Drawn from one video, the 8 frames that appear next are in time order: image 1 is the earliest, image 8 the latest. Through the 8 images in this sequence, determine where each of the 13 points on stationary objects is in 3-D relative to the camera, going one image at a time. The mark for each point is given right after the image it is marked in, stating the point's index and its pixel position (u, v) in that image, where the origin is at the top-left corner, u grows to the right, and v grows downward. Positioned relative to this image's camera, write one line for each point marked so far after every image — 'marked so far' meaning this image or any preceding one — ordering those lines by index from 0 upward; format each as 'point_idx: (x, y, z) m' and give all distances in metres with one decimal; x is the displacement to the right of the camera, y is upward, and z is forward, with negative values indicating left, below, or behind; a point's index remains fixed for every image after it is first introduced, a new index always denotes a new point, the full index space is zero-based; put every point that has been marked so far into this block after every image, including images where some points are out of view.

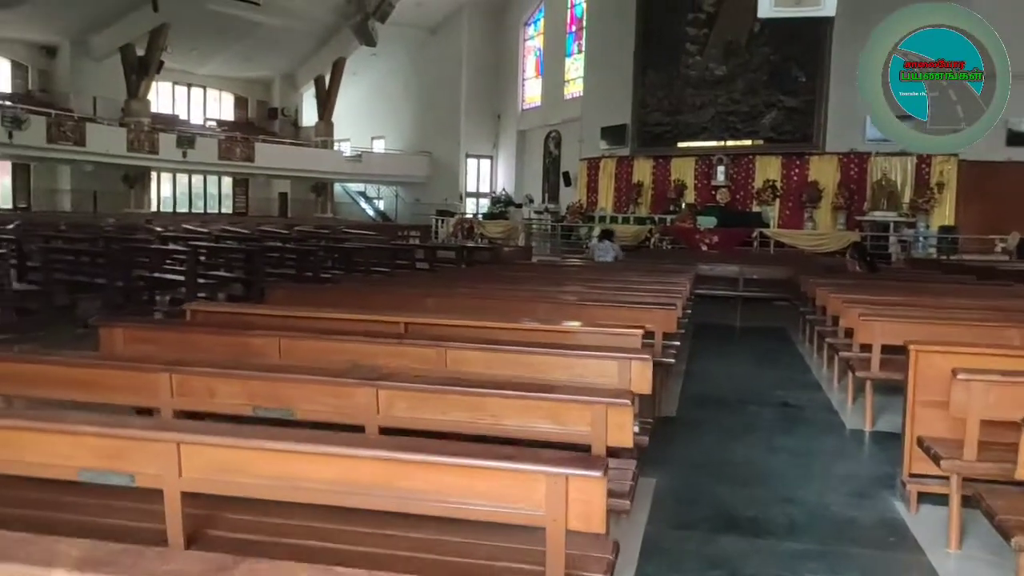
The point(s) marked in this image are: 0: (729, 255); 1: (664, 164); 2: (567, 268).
0: (+2.4, +0.3, +10.0) m
1: (+2.9, +2.3, +16.9) m
2: (+0.4, +0.2, +7.2) m
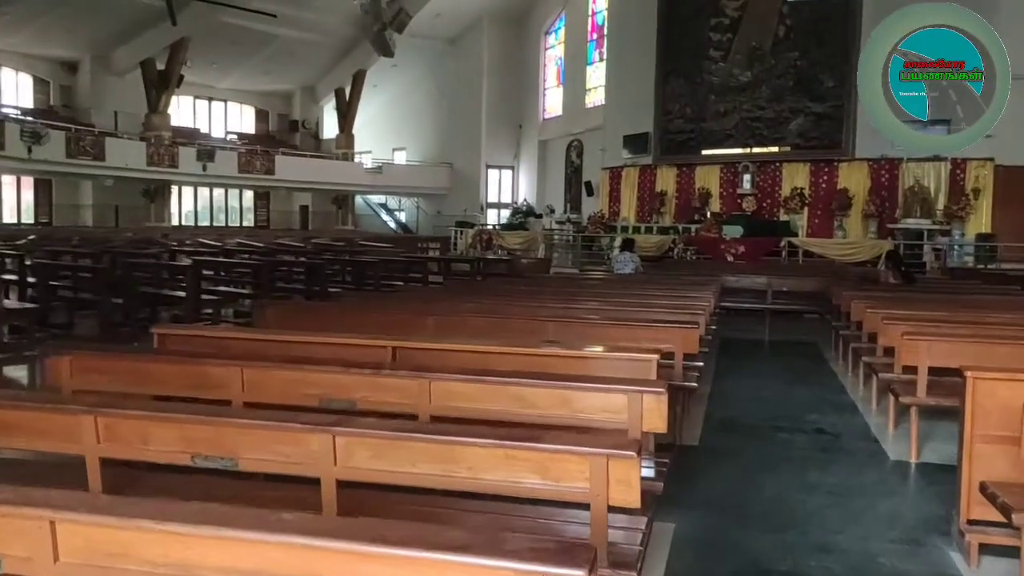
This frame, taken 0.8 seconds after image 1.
0: (+2.6, +0.2, +9.6) m
1: (+3.2, +2.1, +16.5) m
2: (+0.5, +0.1, +6.8) m
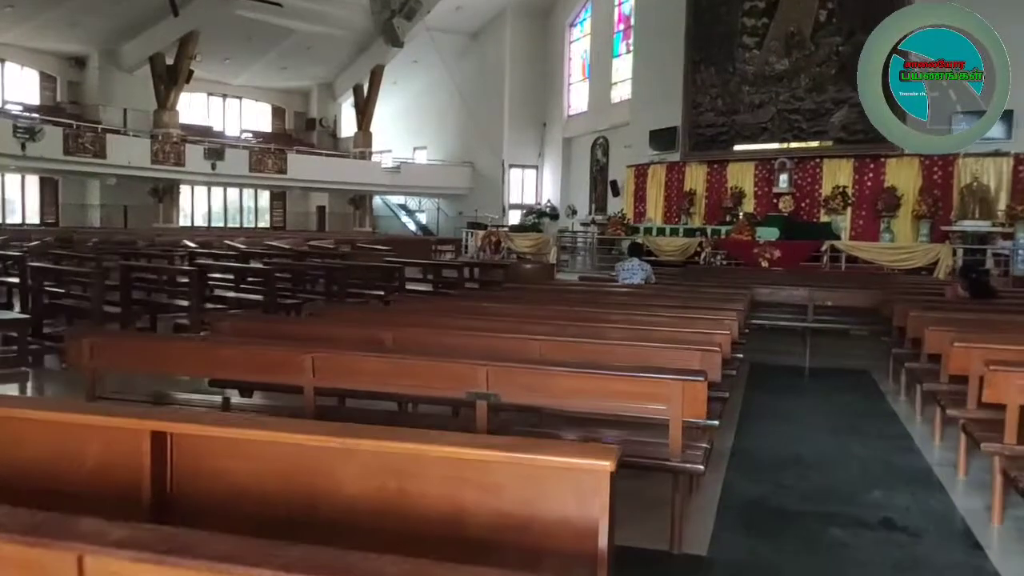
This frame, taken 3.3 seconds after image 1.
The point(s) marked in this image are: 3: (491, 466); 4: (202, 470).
0: (+2.5, +0.1, +8.2) m
1: (+3.5, +2.0, +15.1) m
2: (+0.4, 0.0, +5.5) m
3: (0.0, -0.3, +1.5) m
4: (-0.6, -0.4, +1.8) m
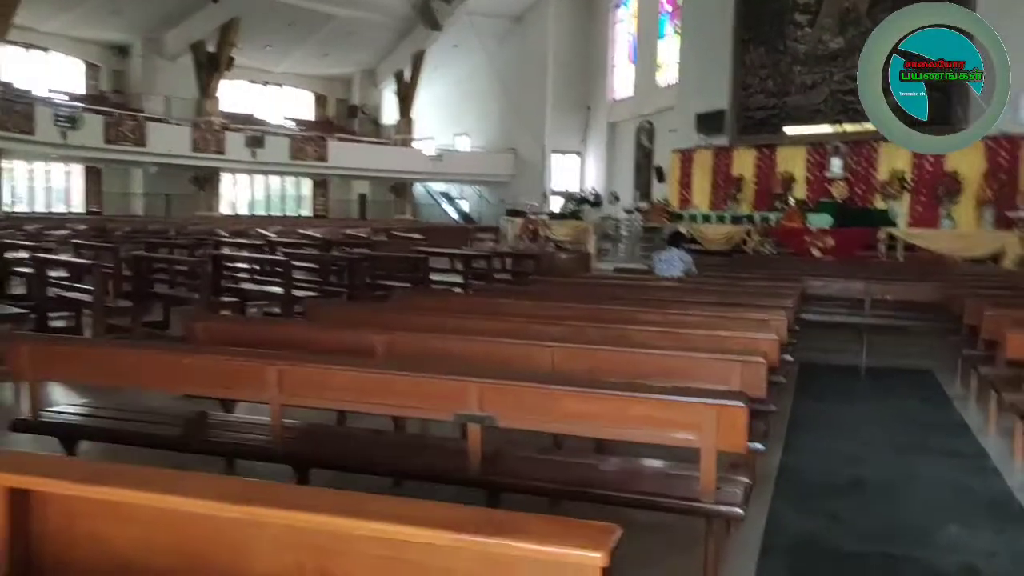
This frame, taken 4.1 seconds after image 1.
0: (+2.8, +0.2, +7.6) m
1: (+4.1, +2.1, +14.5) m
2: (+0.6, 0.0, +5.1) m
3: (-0.1, -0.3, +1.1) m
4: (-0.7, -0.4, +1.4) m
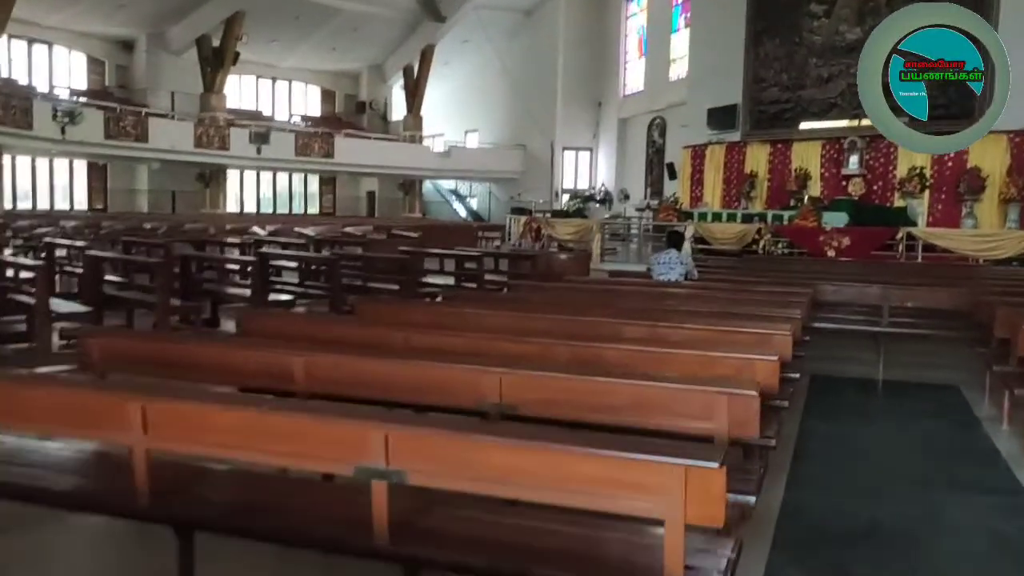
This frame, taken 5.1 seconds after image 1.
0: (+2.7, +0.2, +7.1) m
1: (+4.1, +2.1, +13.9) m
2: (+0.5, 0.0, +4.6) m
3: (-0.3, -0.4, +0.7) m
4: (-0.8, -0.4, +0.9) m
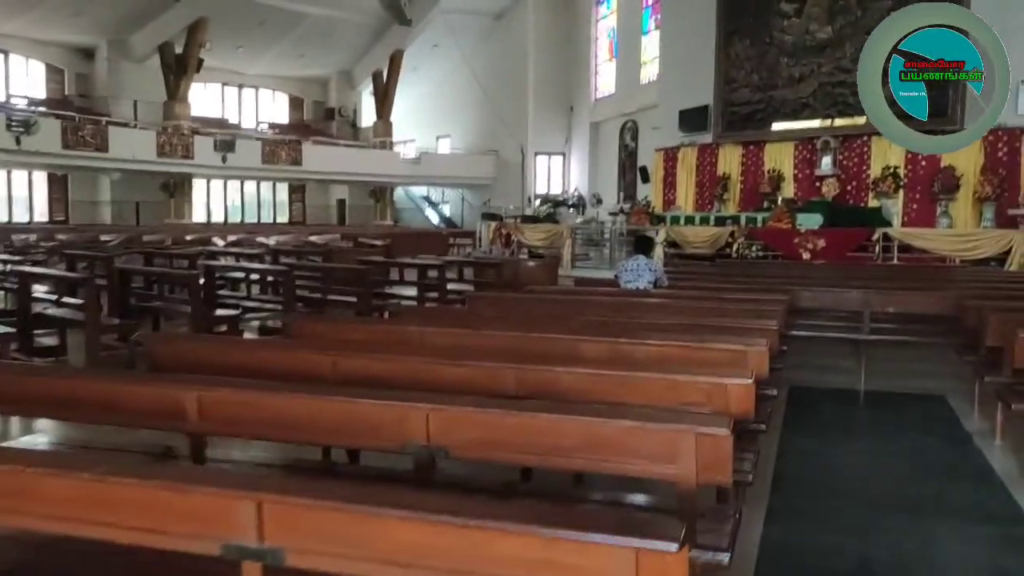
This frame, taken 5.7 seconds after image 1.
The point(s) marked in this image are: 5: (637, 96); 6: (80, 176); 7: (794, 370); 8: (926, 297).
0: (+2.5, +0.1, +6.8) m
1: (+3.7, +2.1, +13.7) m
2: (+0.2, -0.1, +4.3) m
3: (-0.4, -0.4, +0.3) m
4: (-0.9, -0.5, +0.6) m
5: (+2.7, +4.1, +19.5) m
6: (-9.0, +2.3, +18.7) m
7: (+1.7, -0.5, +5.3) m
8: (+2.2, 0.0, +4.8) m
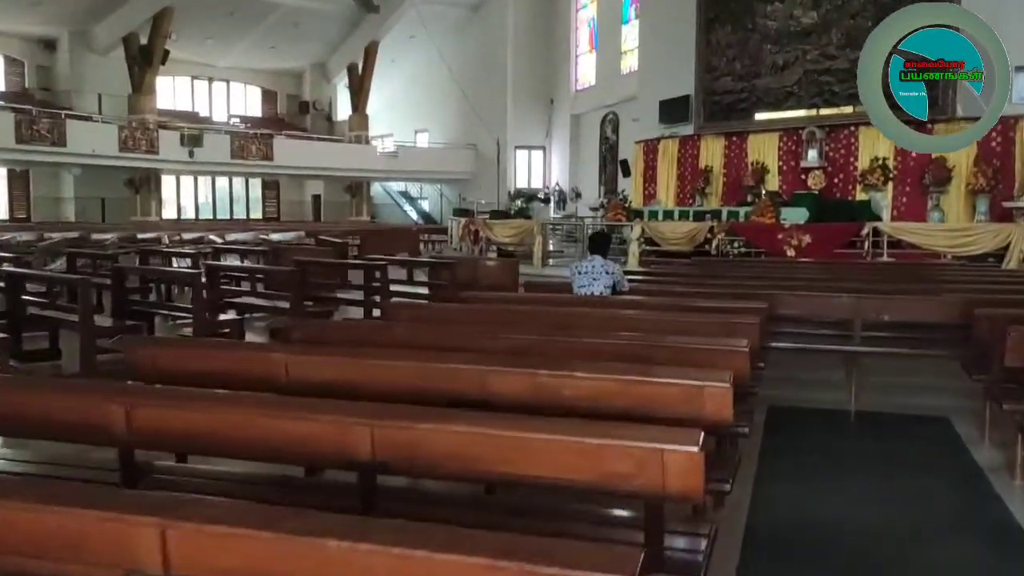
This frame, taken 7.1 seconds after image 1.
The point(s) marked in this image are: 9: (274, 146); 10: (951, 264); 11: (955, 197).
0: (+2.1, +0.1, +6.2) m
1: (+3.2, +2.1, +13.0) m
2: (0.0, -0.1, +3.6) m
3: (-0.6, -0.4, -0.4) m
4: (-1.2, -0.5, -0.1) m
5: (+2.2, +4.2, +18.8) m
6: (-9.4, +2.3, +17.9) m
7: (+1.4, -0.5, +4.7) m
8: (+1.9, -0.1, +4.2) m
9: (-5.3, +3.1, +20.0) m
10: (+3.5, +0.2, +7.2) m
11: (+5.5, +1.1, +11.2) m
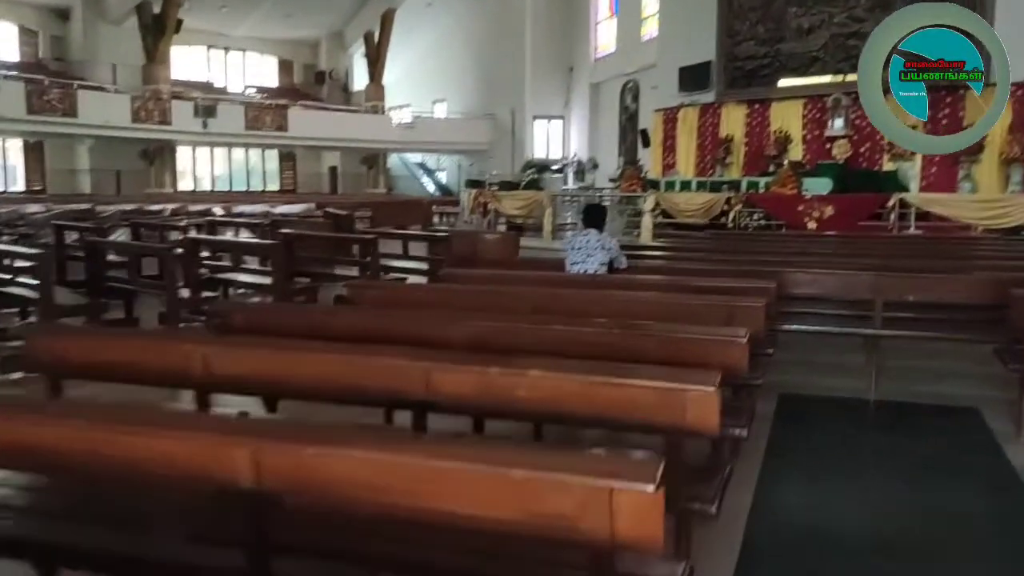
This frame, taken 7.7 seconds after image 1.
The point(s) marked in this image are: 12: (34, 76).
0: (+2.1, +0.3, +5.8) m
1: (+3.4, +2.5, +12.6) m
2: (-0.1, 0.0, +3.3) m
3: (-0.8, -0.5, -0.7) m
4: (-1.3, -0.5, -0.4) m
5: (+2.5, +4.7, +18.3) m
6: (-9.1, +2.8, +17.7) m
7: (+1.3, -0.4, +4.3) m
8: (+1.8, 0.0, +3.8) m
9: (-5.0, +3.7, +19.7) m
10: (+3.6, +0.4, +6.8) m
11: (+5.6, +1.4, +10.7) m
12: (-8.3, +3.6, +15.3) m
